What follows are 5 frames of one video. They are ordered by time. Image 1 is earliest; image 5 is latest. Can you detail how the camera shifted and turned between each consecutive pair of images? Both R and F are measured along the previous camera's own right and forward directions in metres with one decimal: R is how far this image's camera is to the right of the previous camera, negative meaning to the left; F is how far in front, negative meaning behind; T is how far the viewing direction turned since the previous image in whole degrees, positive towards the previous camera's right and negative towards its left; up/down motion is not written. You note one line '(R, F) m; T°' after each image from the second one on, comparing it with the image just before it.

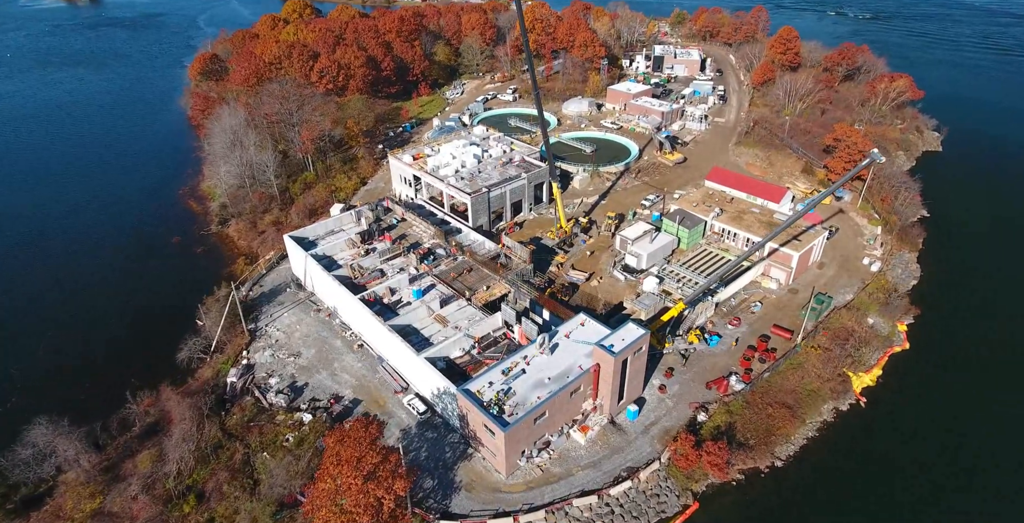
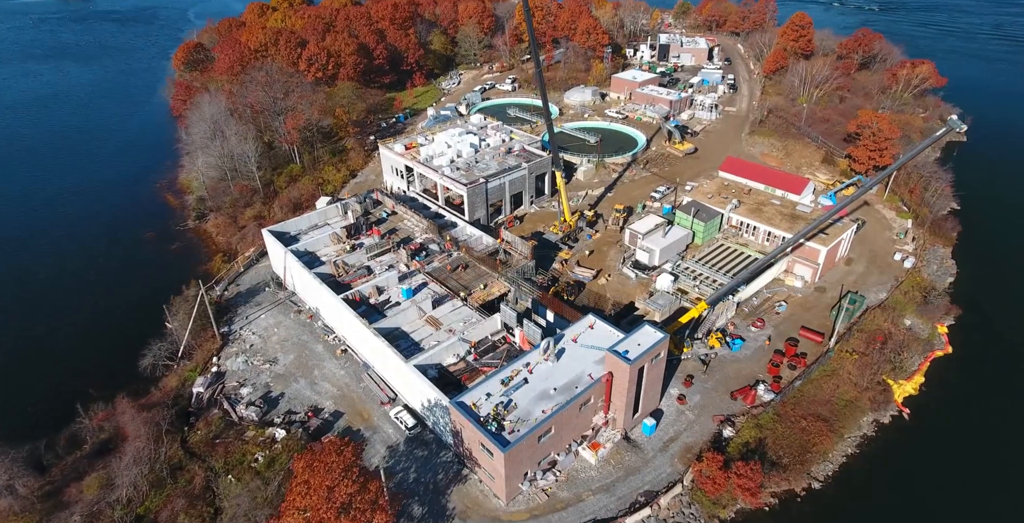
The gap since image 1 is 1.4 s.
(0.0, +3.4) m; 0°
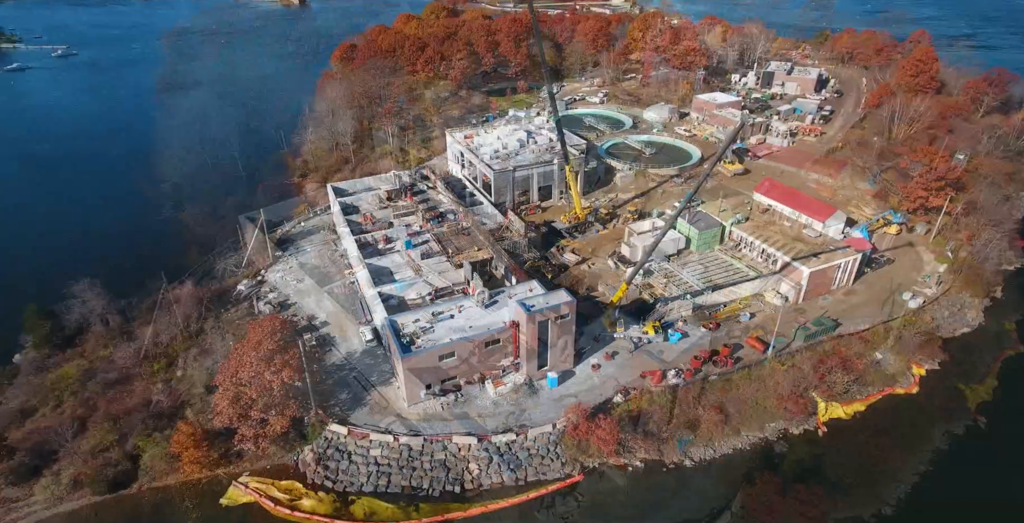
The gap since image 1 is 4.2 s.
(+10.9, -3.6) m; -15°
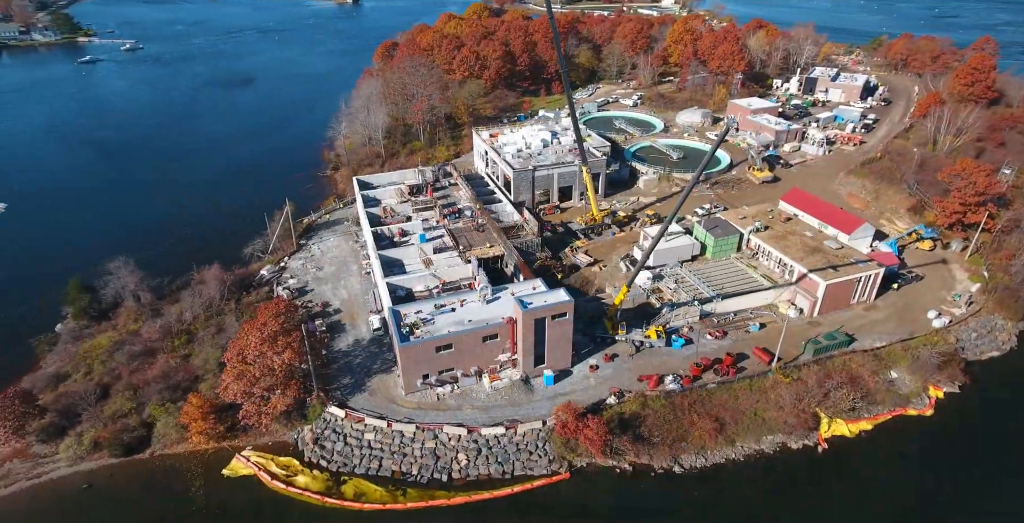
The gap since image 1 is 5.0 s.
(+2.3, -0.3) m; -4°
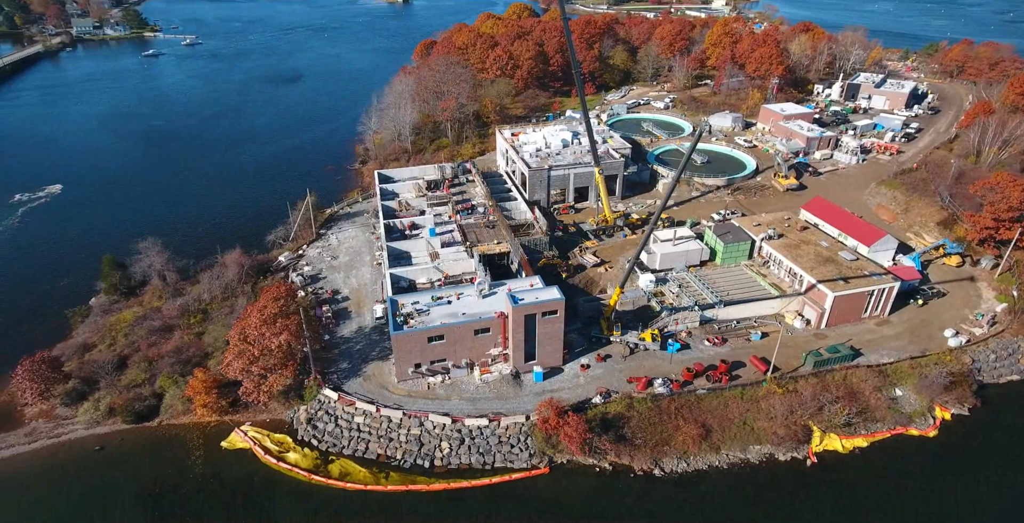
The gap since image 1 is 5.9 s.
(+2.7, -0.4) m; -5°
